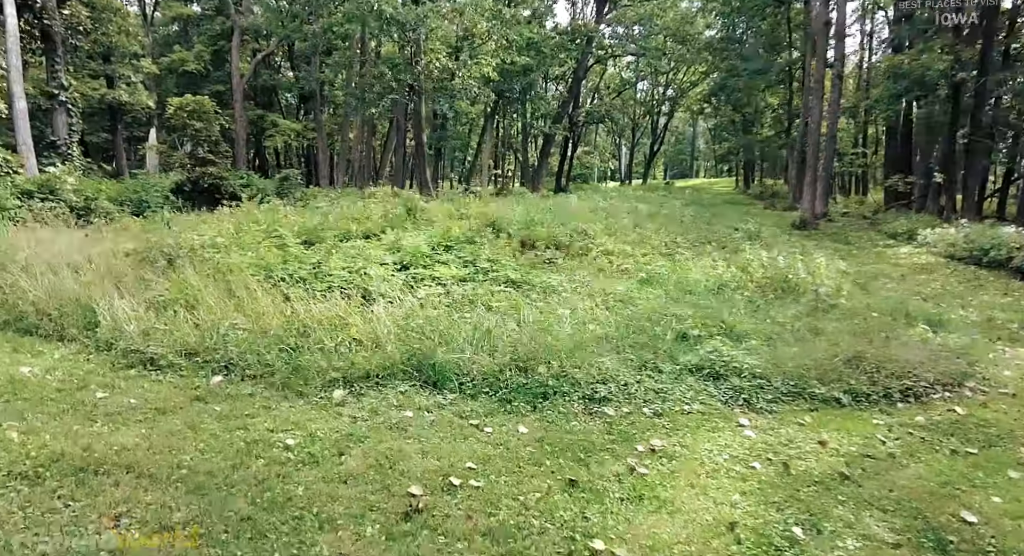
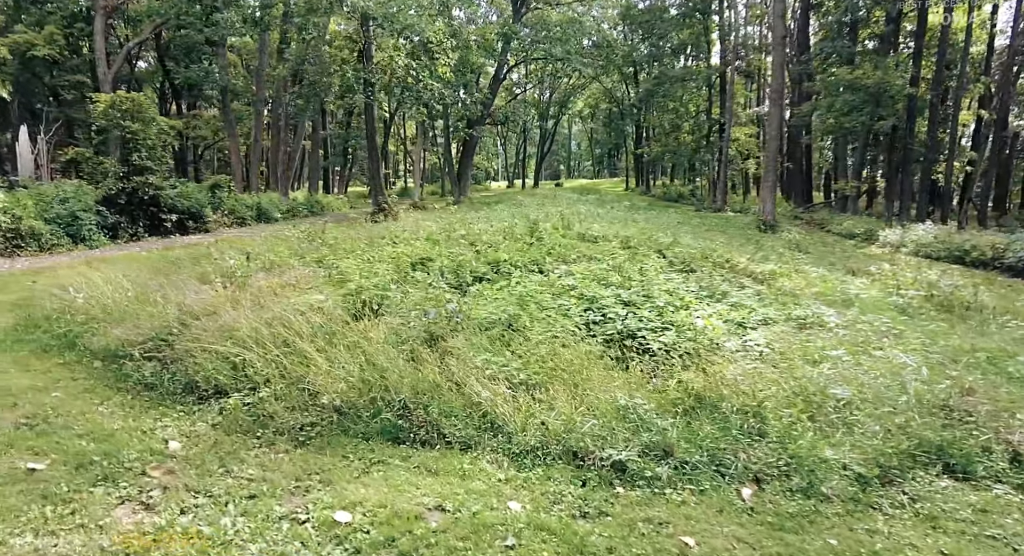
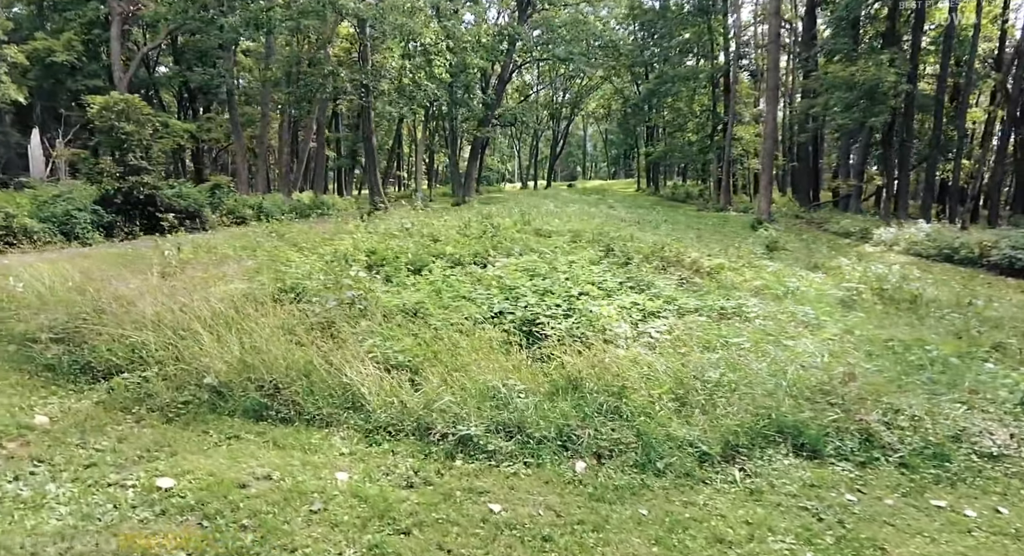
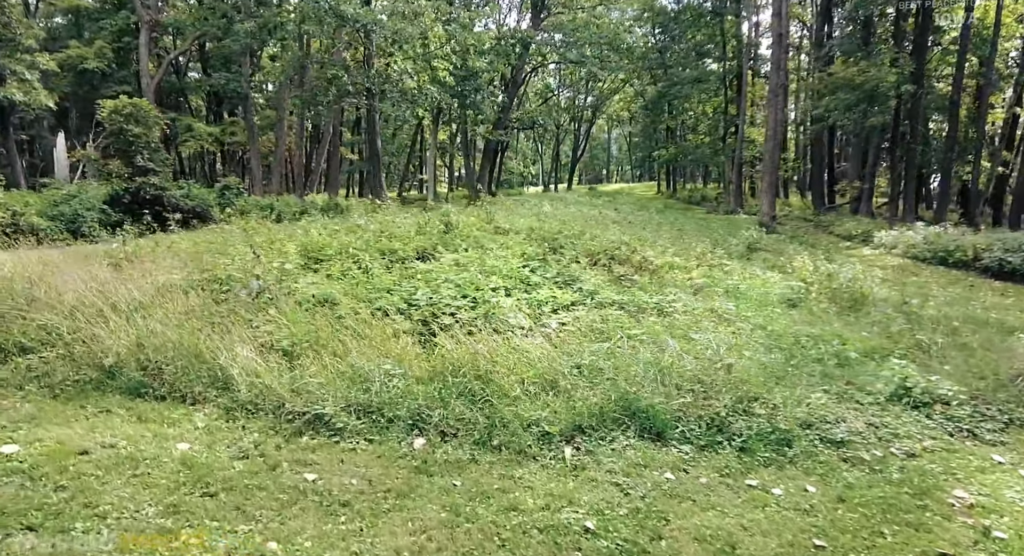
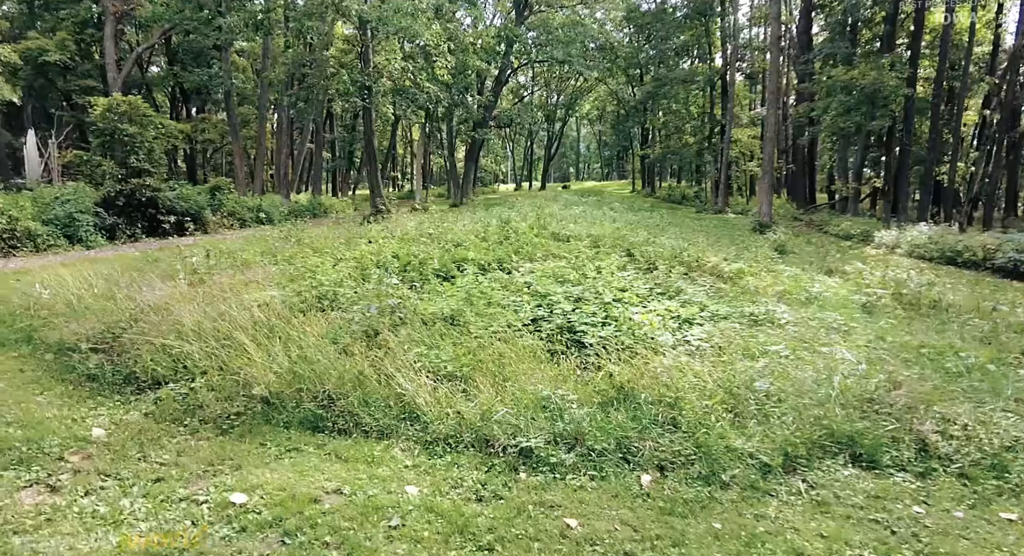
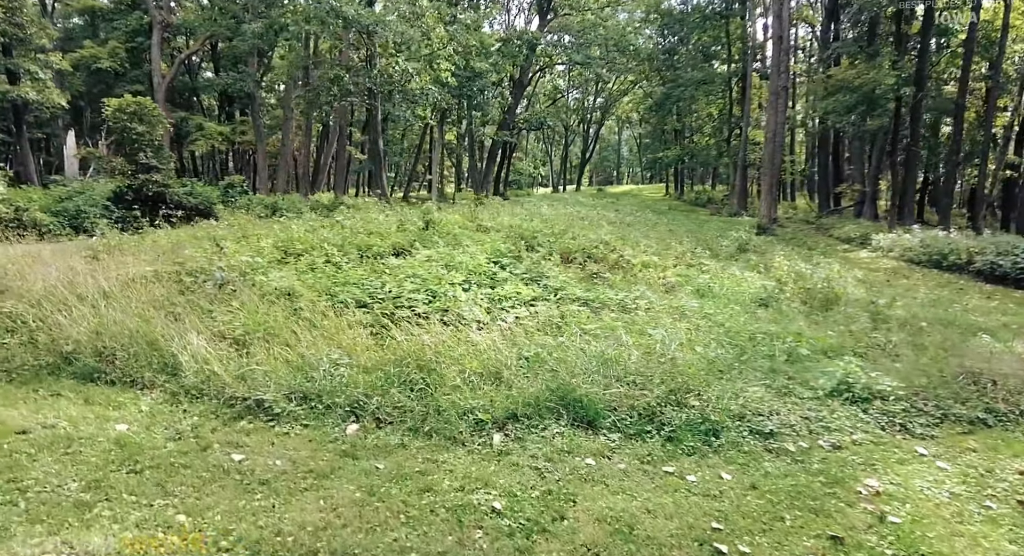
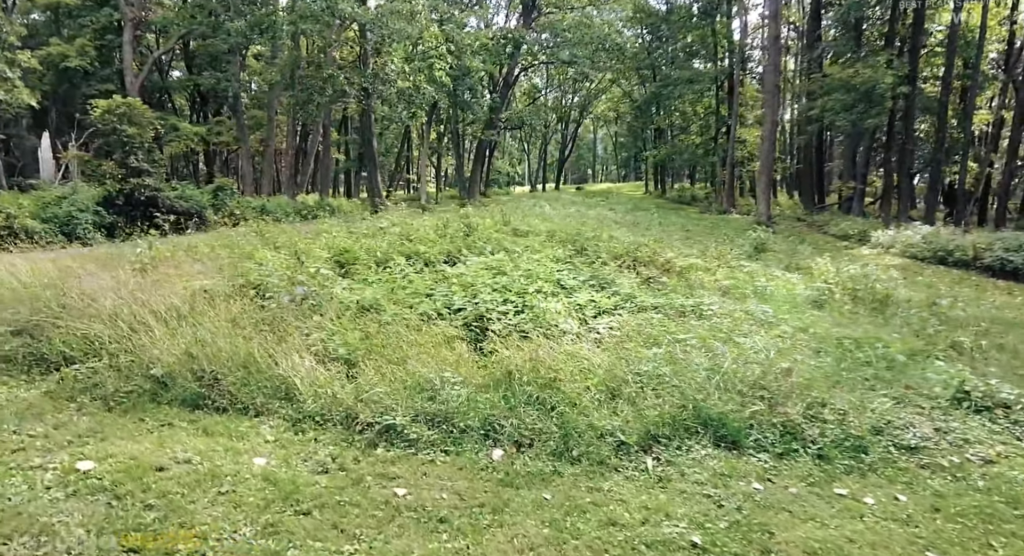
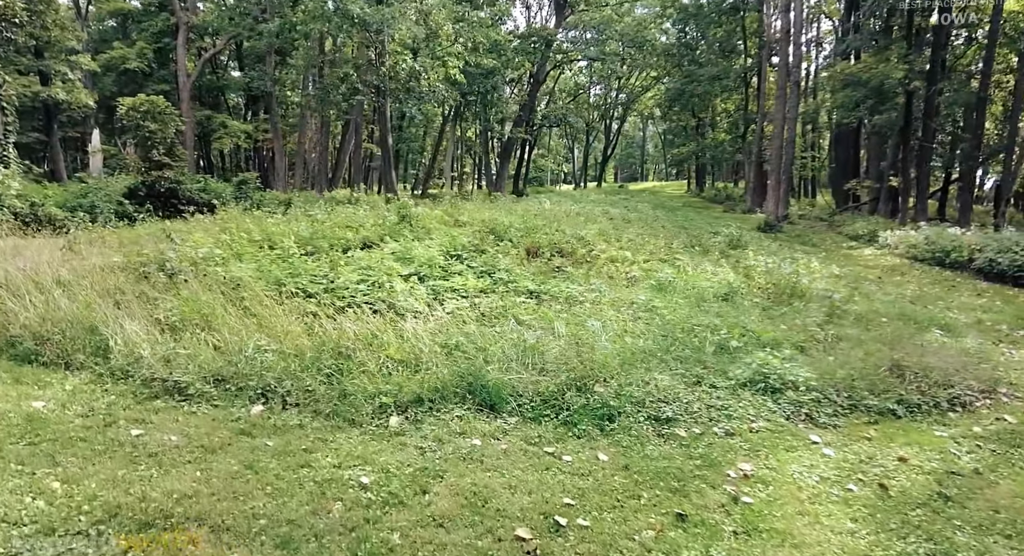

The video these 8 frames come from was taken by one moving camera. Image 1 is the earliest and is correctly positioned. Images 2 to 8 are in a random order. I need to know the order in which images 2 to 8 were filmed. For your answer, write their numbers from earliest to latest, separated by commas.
8, 6, 4, 7, 3, 5, 2
